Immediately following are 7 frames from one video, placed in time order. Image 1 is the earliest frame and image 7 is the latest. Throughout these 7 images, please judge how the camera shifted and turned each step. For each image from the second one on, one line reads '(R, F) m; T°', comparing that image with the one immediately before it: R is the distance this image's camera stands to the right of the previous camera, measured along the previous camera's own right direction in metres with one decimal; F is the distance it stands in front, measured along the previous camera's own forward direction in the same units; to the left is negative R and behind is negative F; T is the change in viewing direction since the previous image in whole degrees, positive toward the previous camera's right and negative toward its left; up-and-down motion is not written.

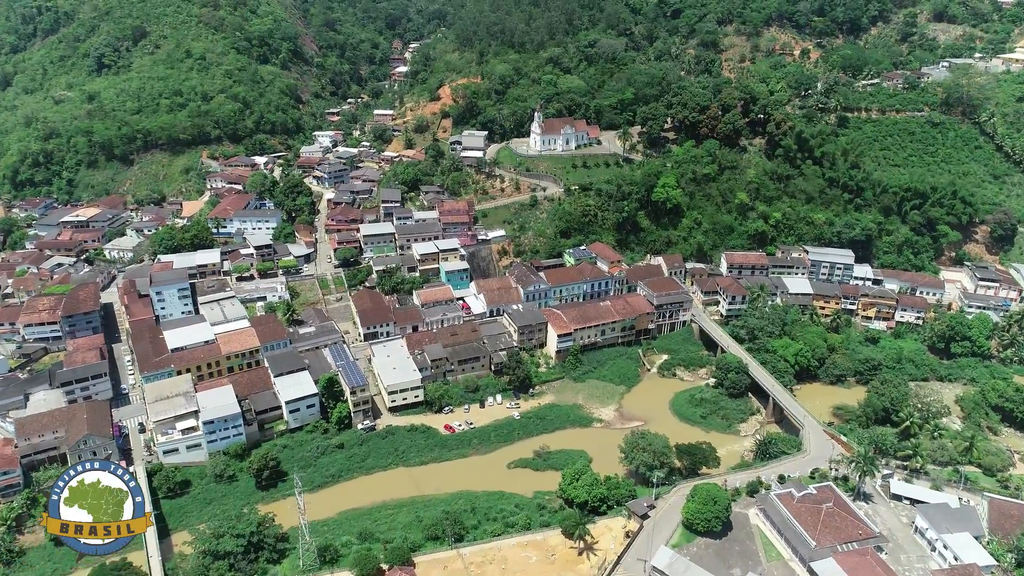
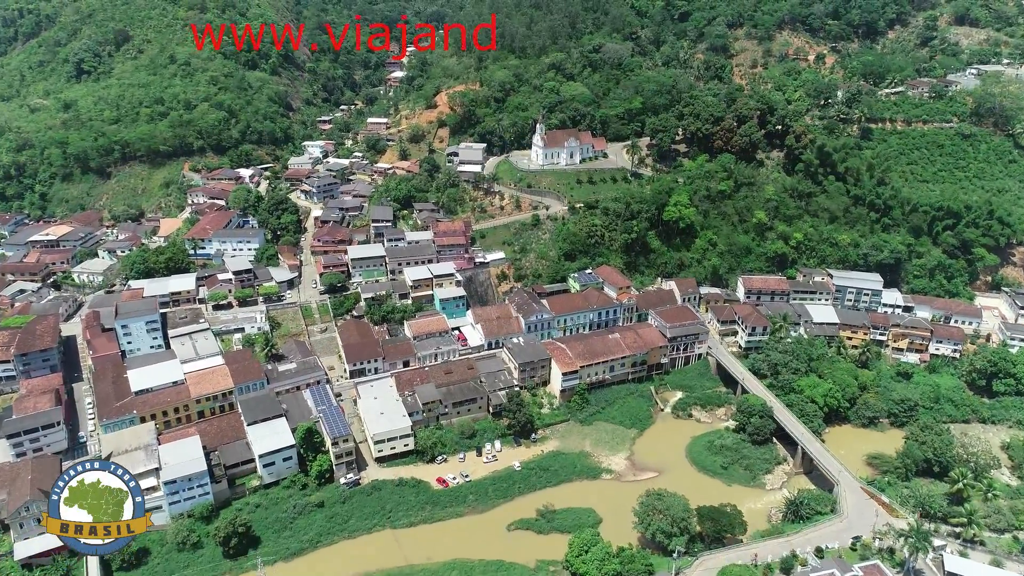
(0.0, +3.8) m; 0°
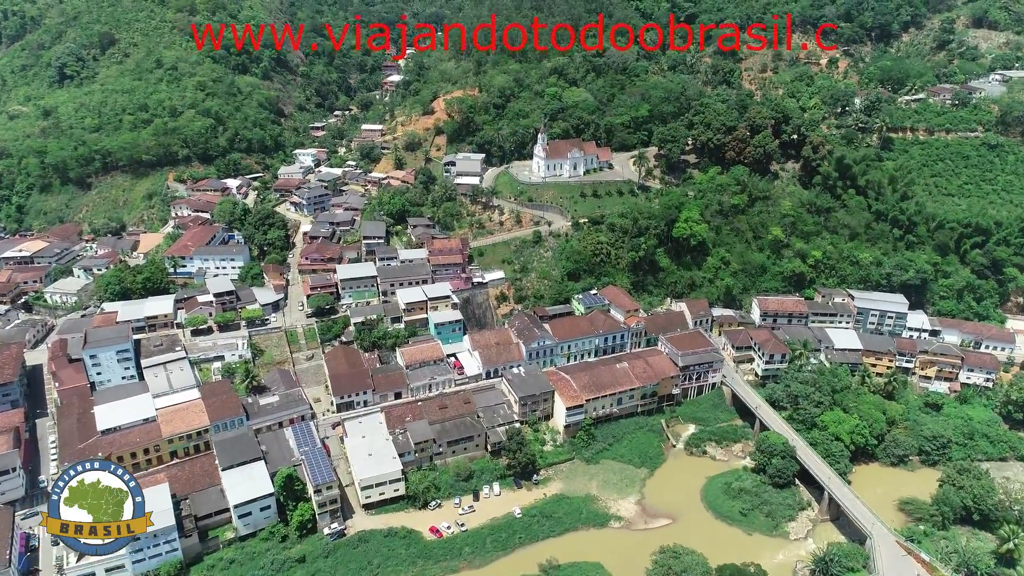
(0.0, +2.9) m; 0°
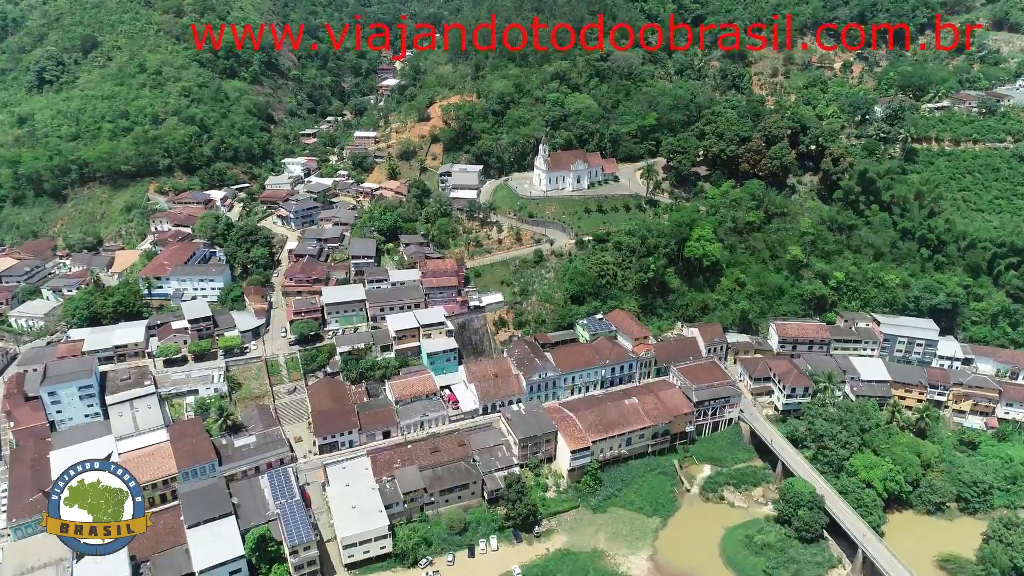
(0.0, +3.2) m; 0°
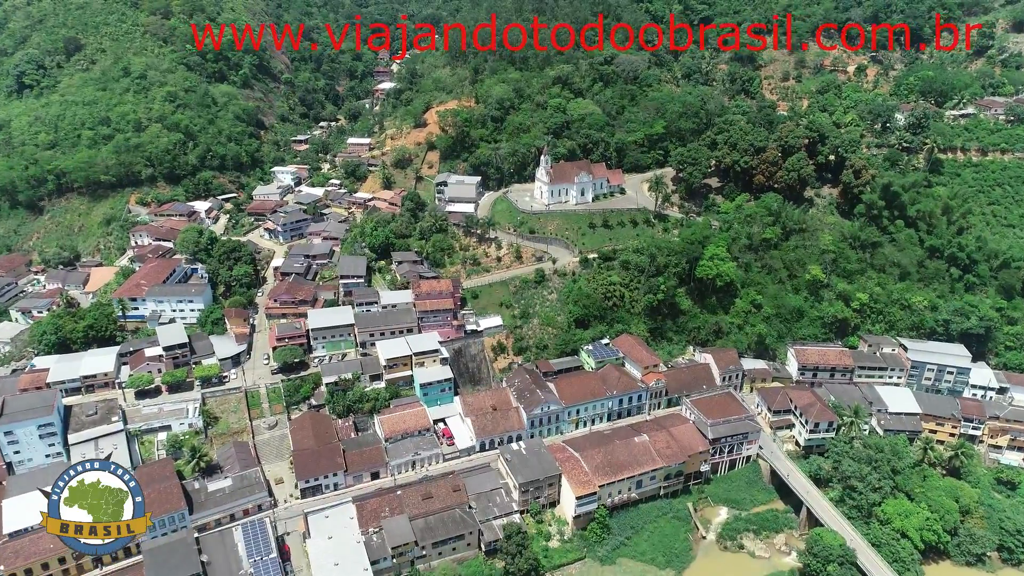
(0.0, +2.8) m; 0°
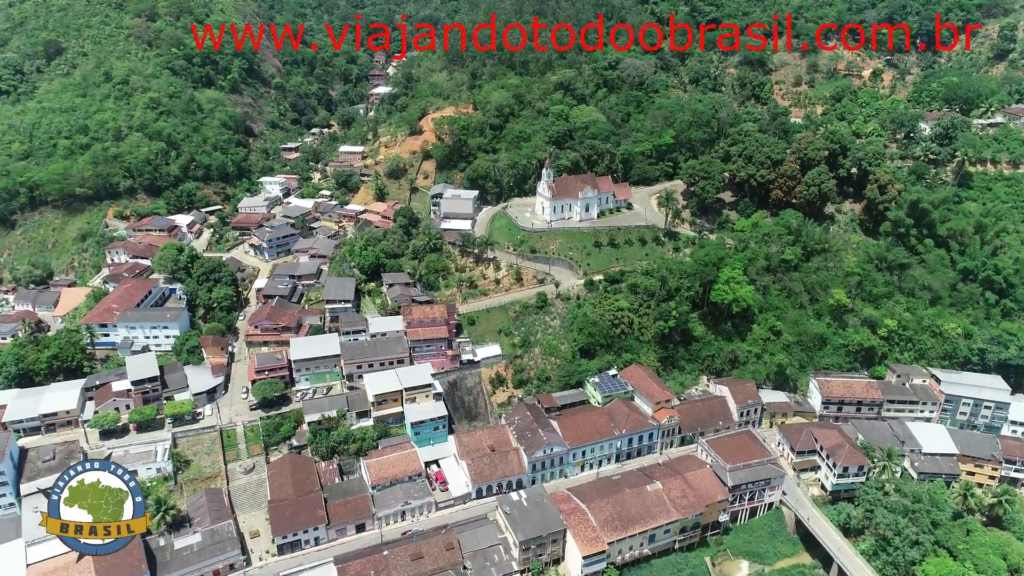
(0.0, +3.0) m; 0°
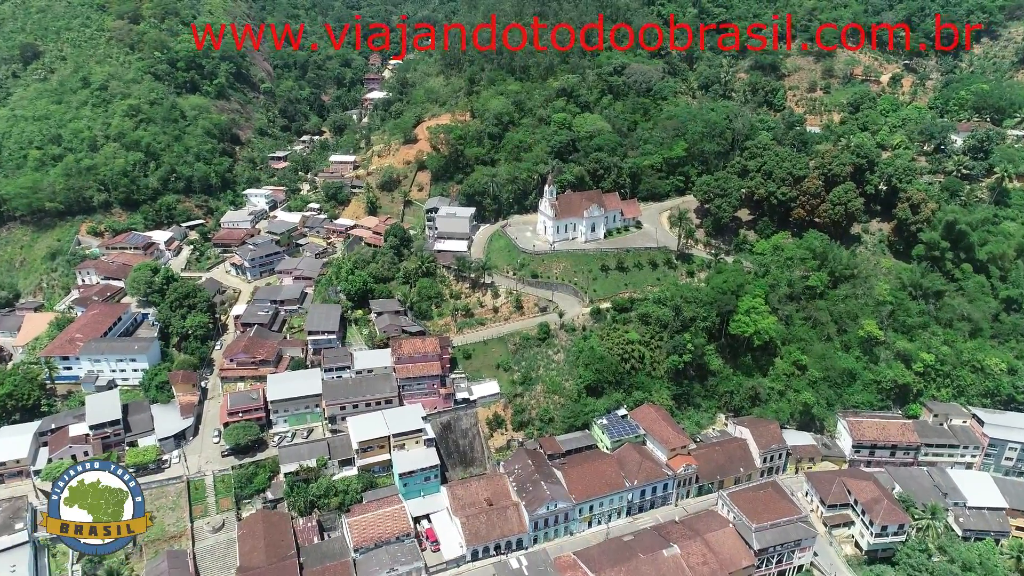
(0.0, +3.2) m; 0°
